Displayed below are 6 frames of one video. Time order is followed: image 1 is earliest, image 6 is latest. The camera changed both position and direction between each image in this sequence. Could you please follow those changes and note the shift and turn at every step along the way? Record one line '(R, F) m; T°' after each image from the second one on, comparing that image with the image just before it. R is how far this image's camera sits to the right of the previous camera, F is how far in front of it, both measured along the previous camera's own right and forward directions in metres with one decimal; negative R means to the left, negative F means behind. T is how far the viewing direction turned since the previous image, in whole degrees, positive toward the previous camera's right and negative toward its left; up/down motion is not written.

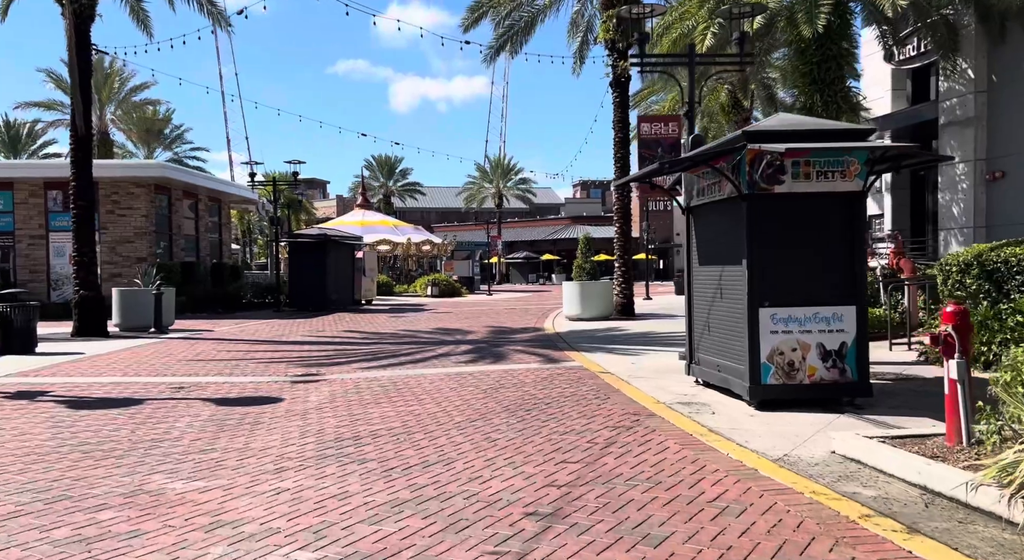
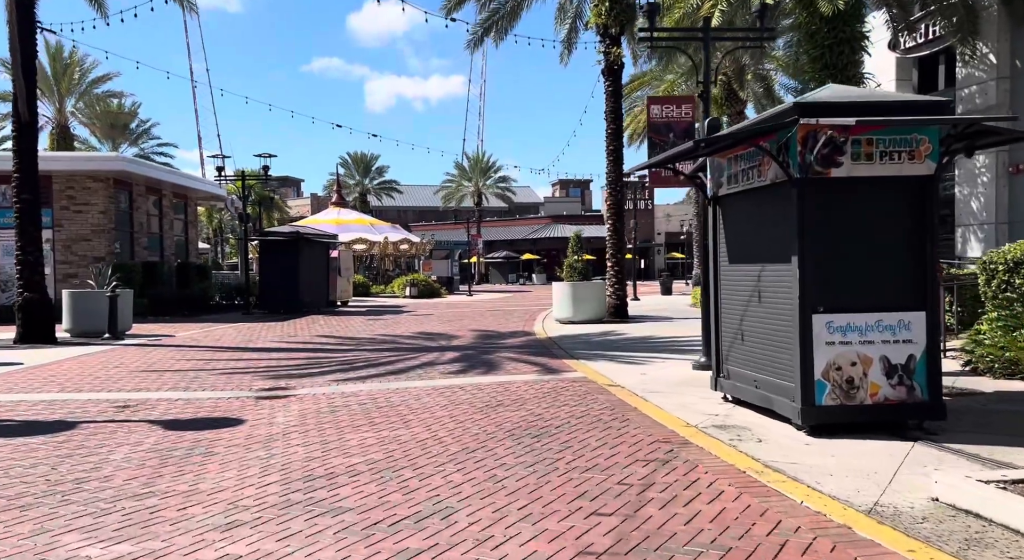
(-0.2, +1.4) m; +2°
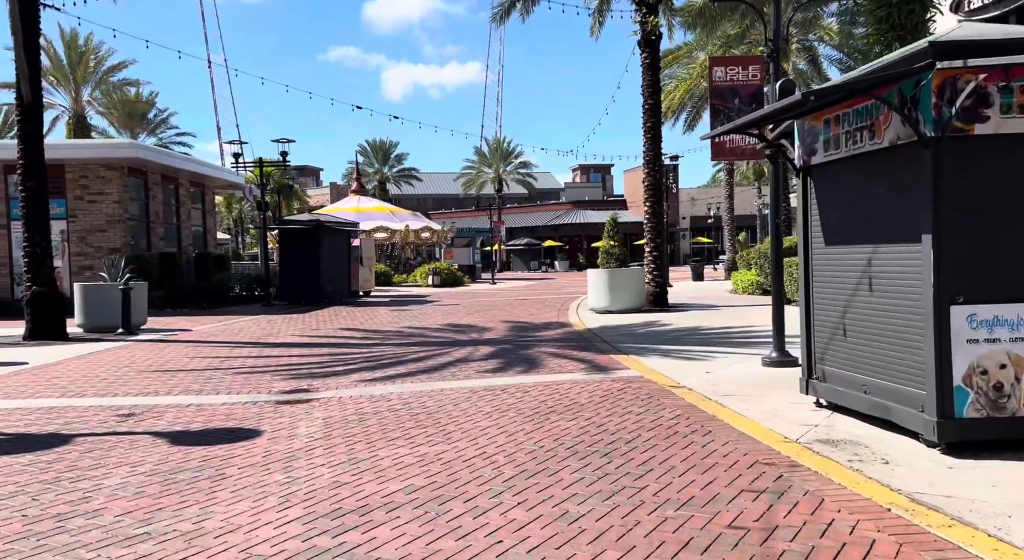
(-0.3, +1.2) m; -1°
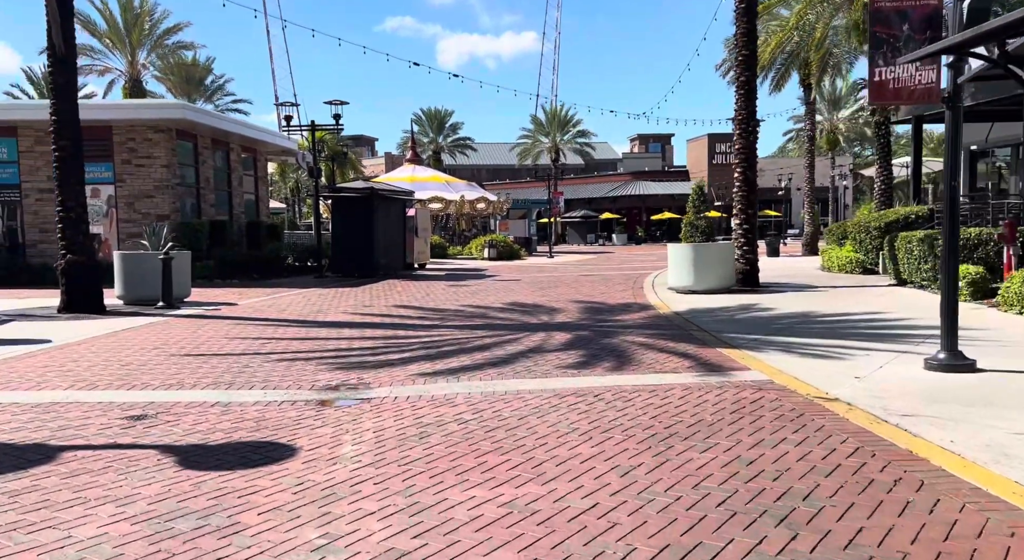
(-0.4, +1.9) m; -3°
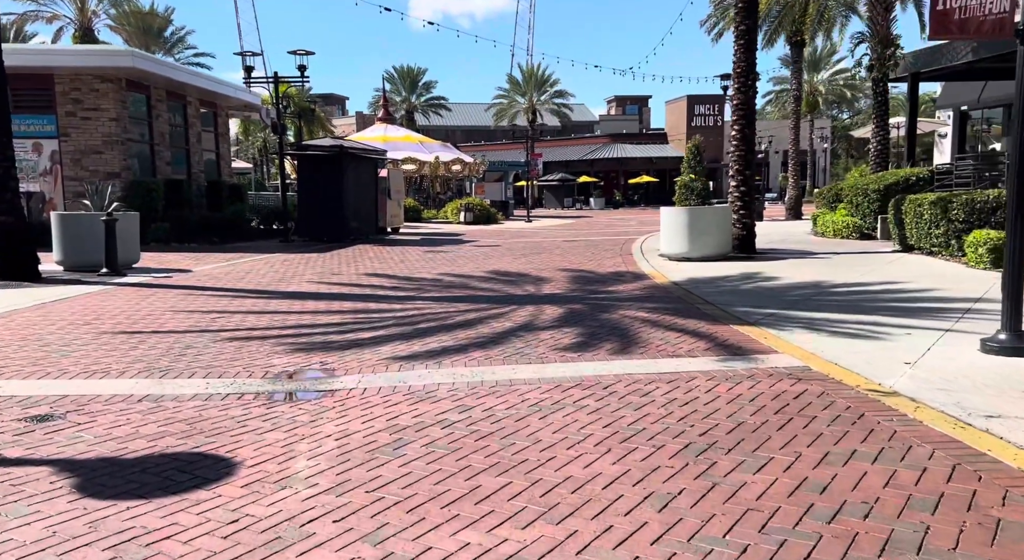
(-0.1, +1.3) m; +2°
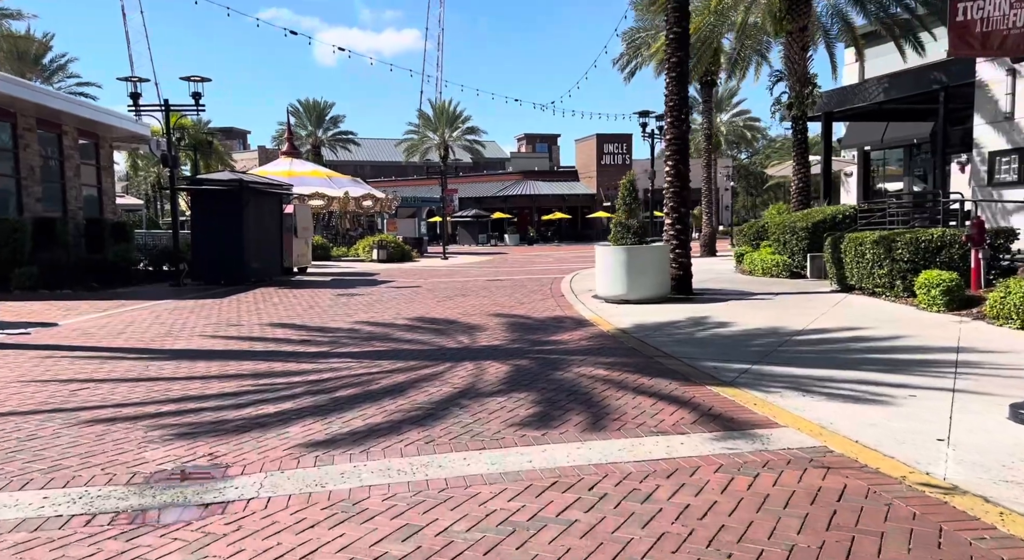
(-0.3, +1.5) m; +6°
